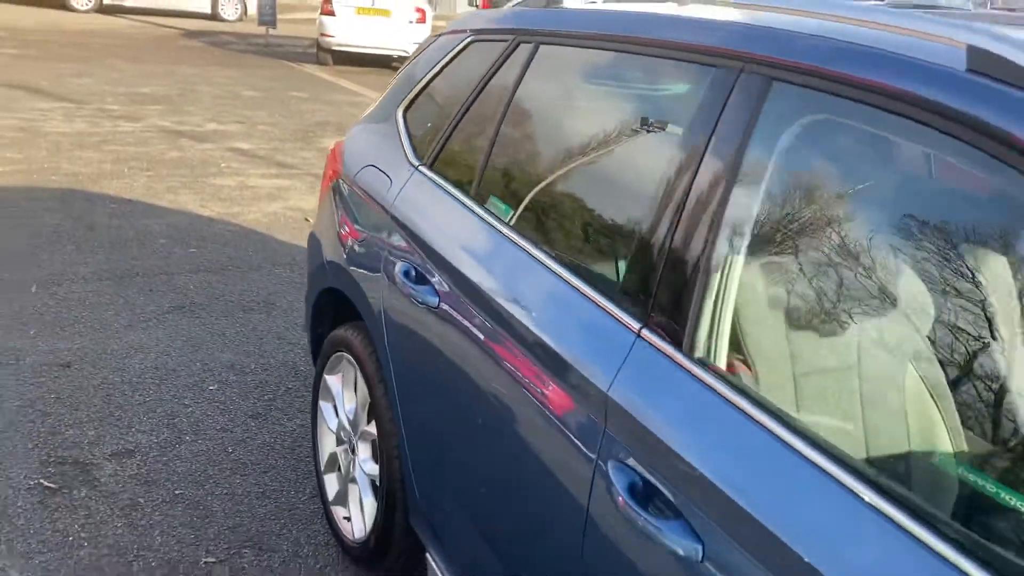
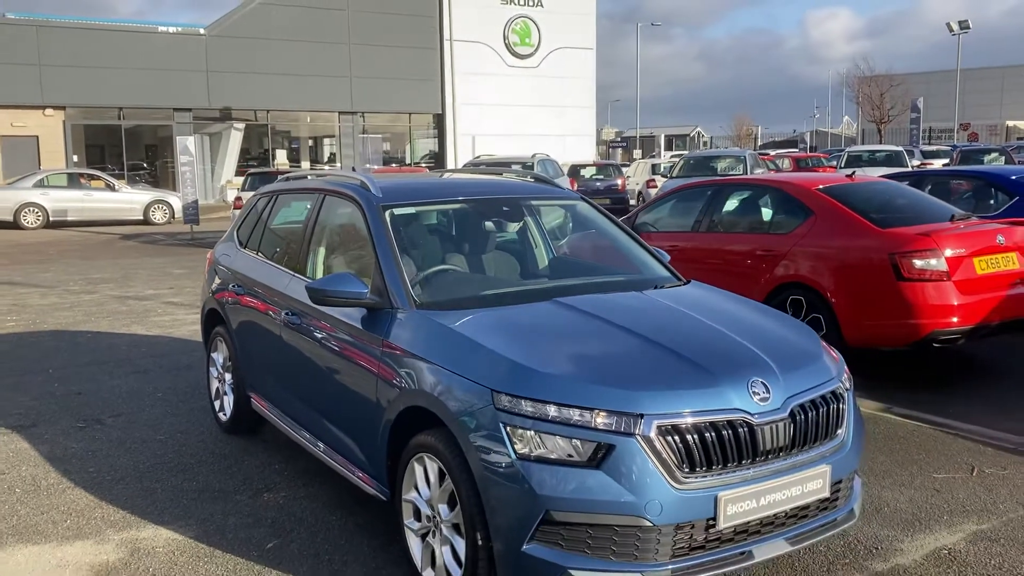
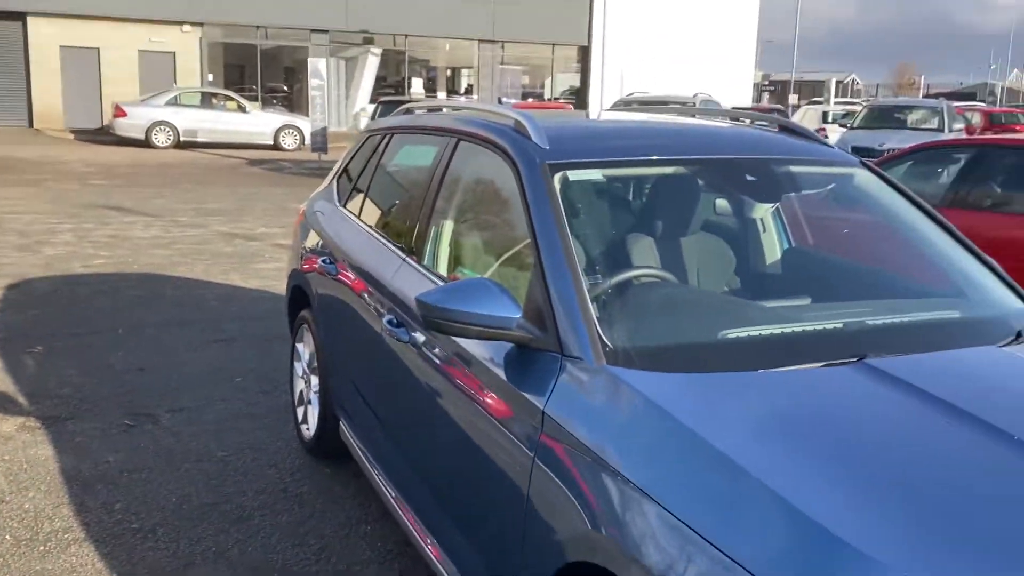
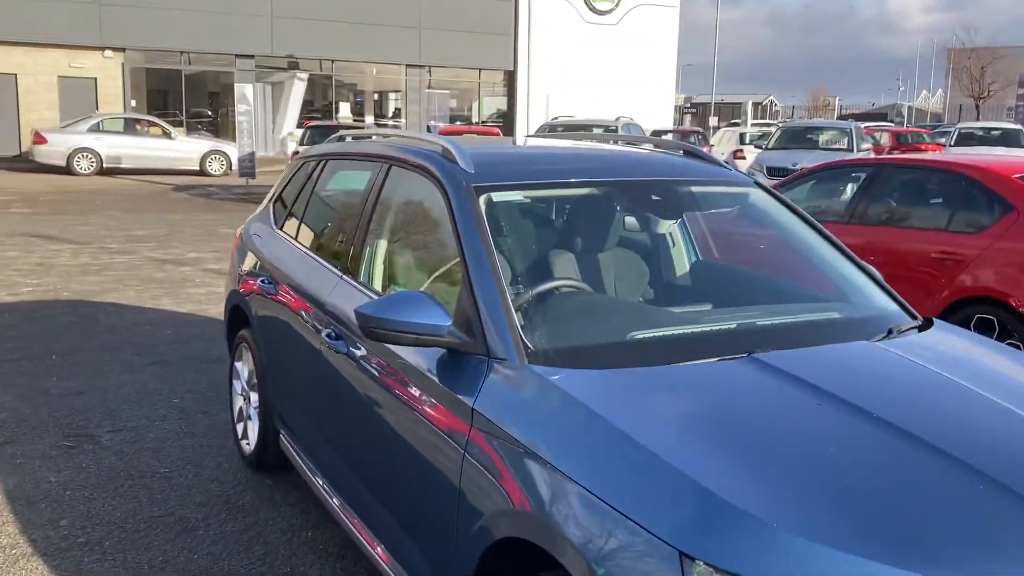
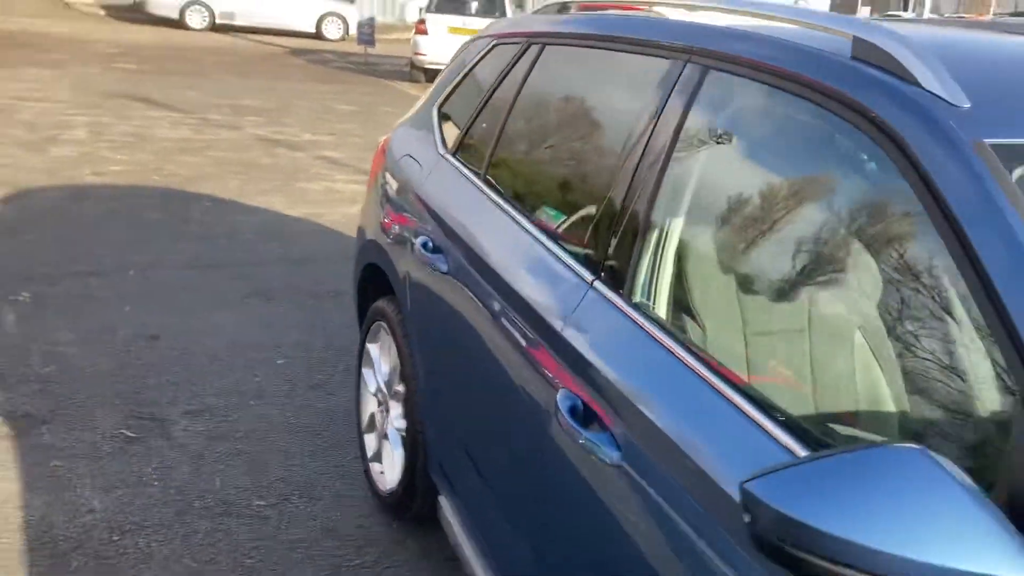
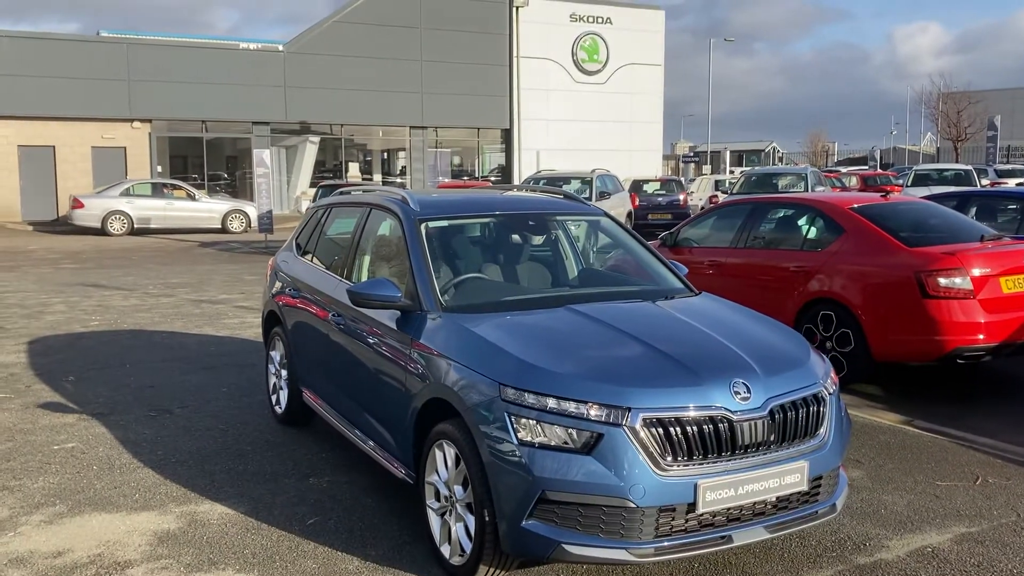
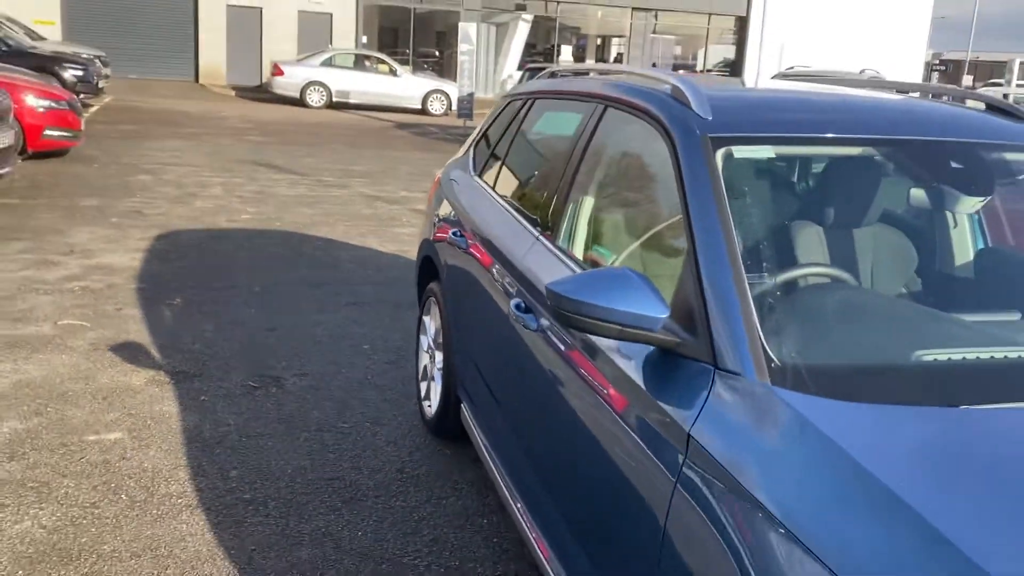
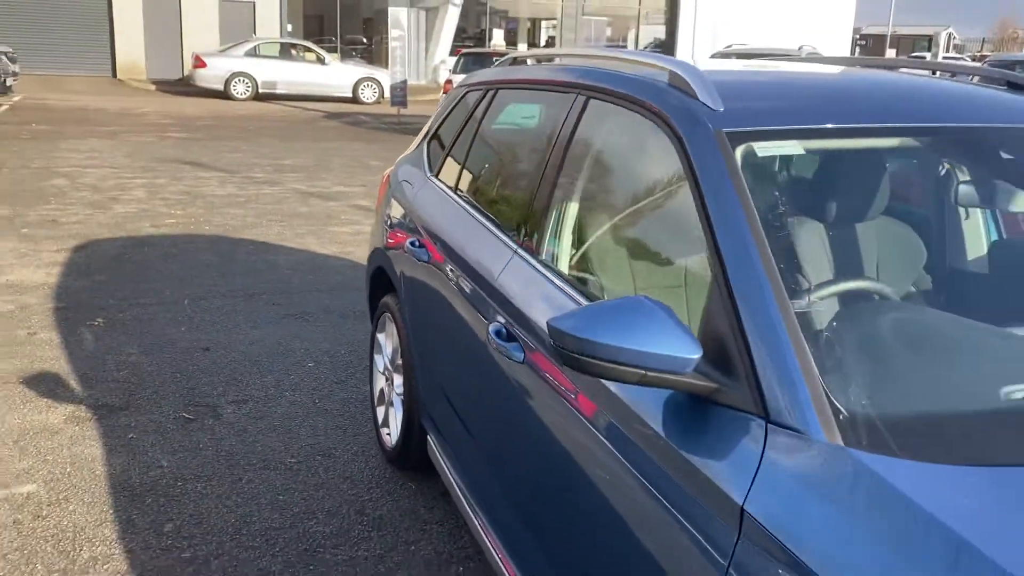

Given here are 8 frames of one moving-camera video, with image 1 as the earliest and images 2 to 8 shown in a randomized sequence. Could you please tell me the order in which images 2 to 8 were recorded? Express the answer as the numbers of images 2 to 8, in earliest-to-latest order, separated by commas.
5, 8, 7, 3, 4, 2, 6
